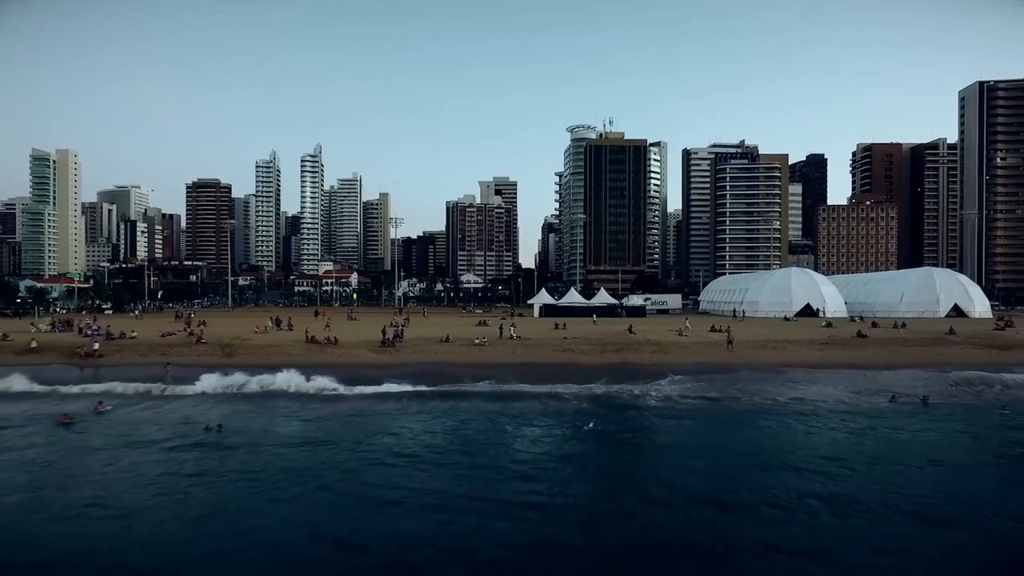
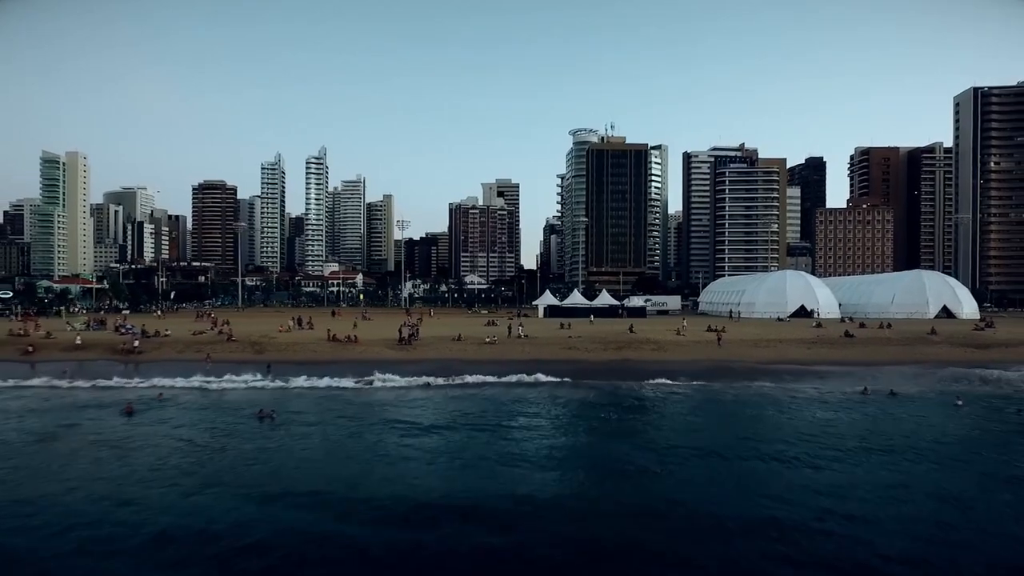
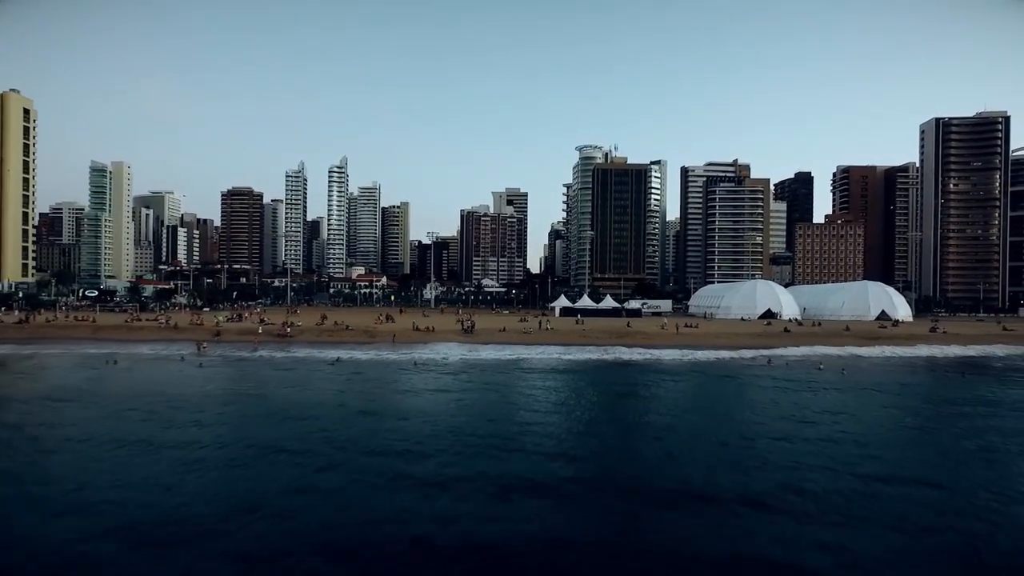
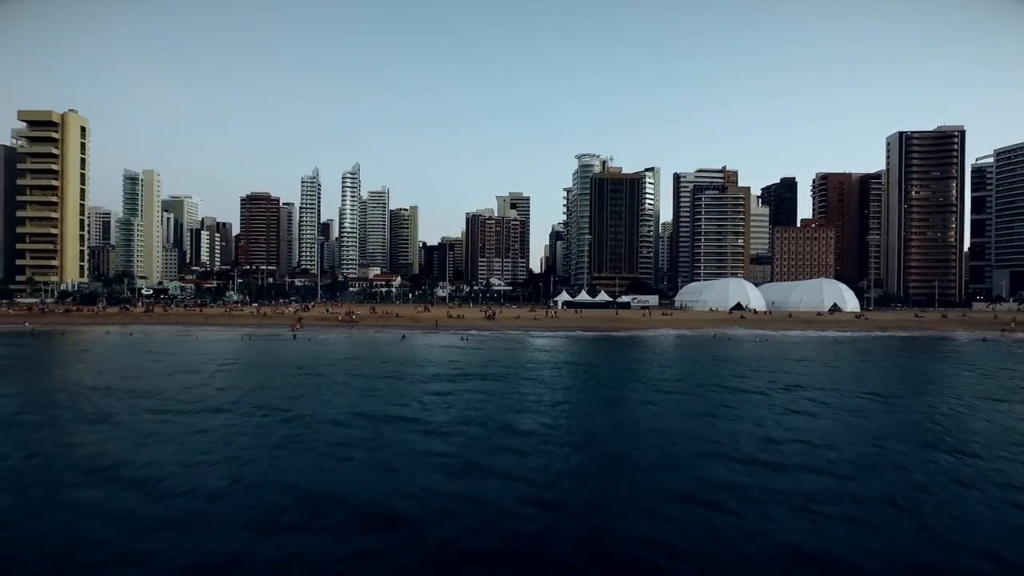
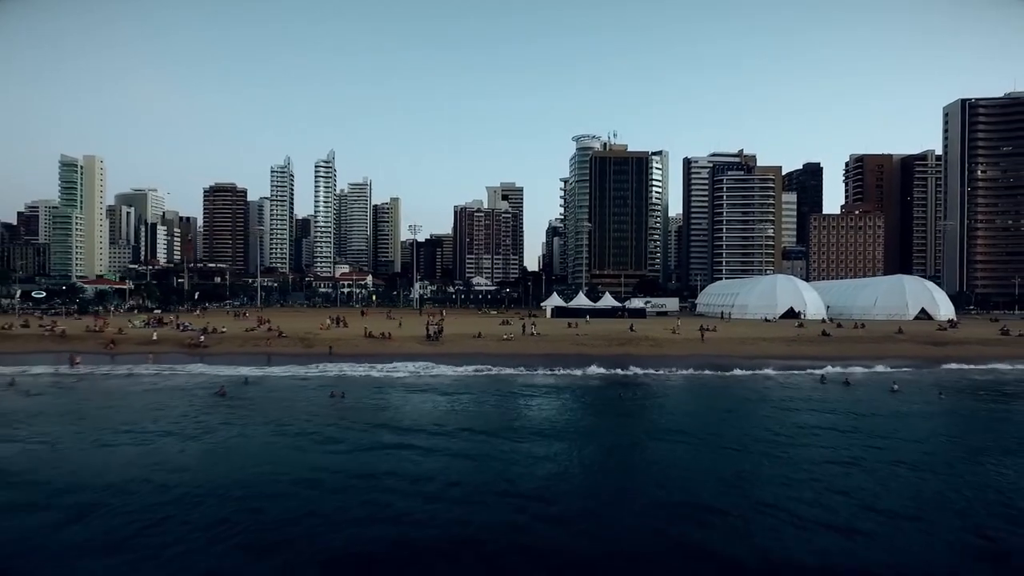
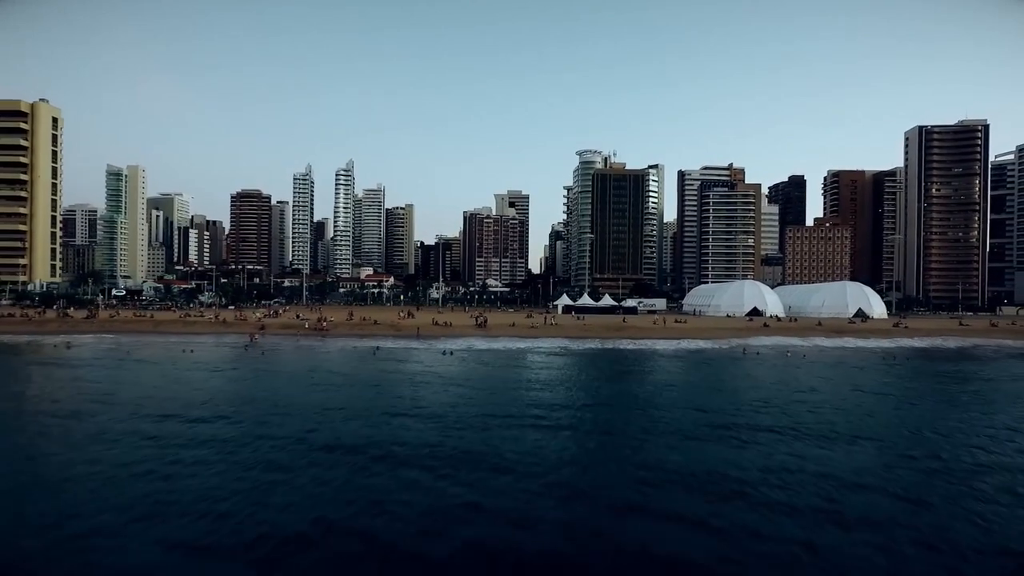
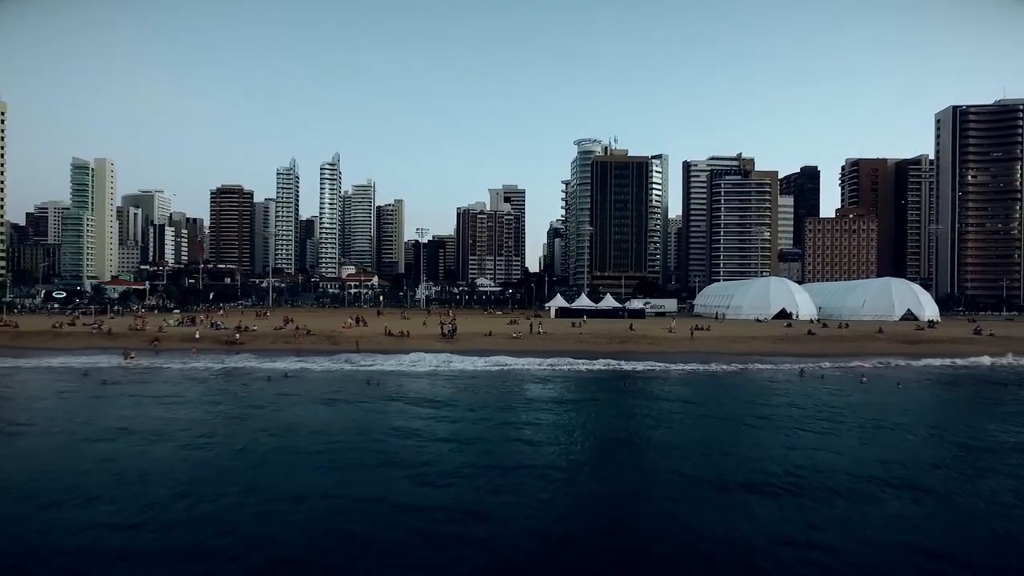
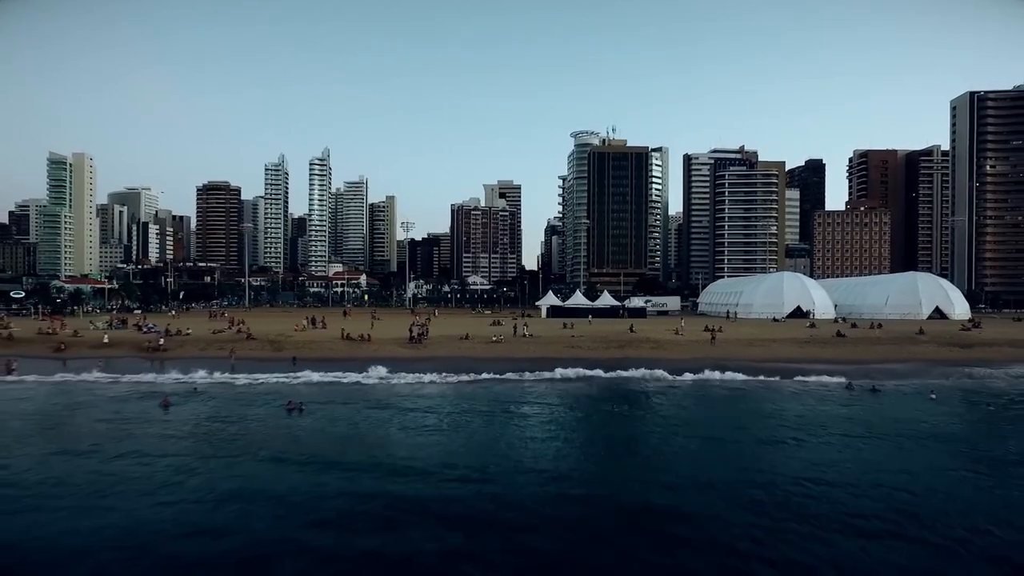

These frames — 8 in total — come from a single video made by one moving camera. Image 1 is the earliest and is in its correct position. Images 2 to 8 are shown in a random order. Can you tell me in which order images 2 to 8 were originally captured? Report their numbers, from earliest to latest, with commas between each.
2, 8, 5, 7, 3, 6, 4
